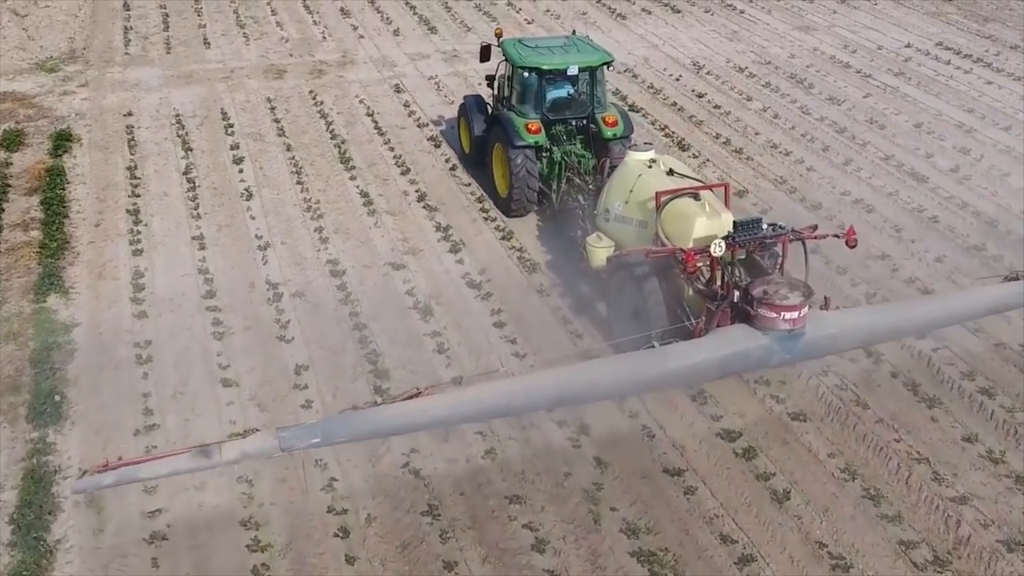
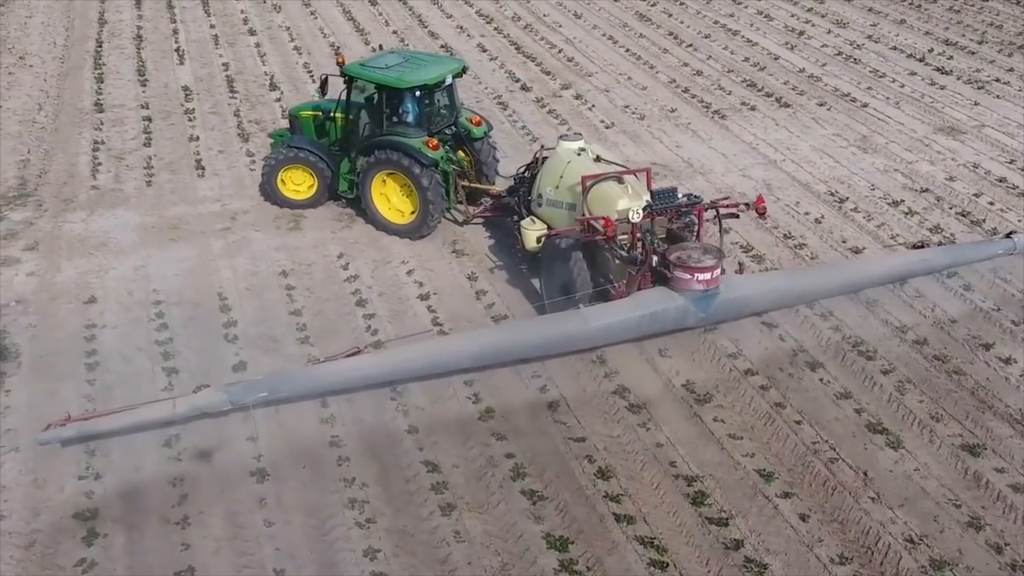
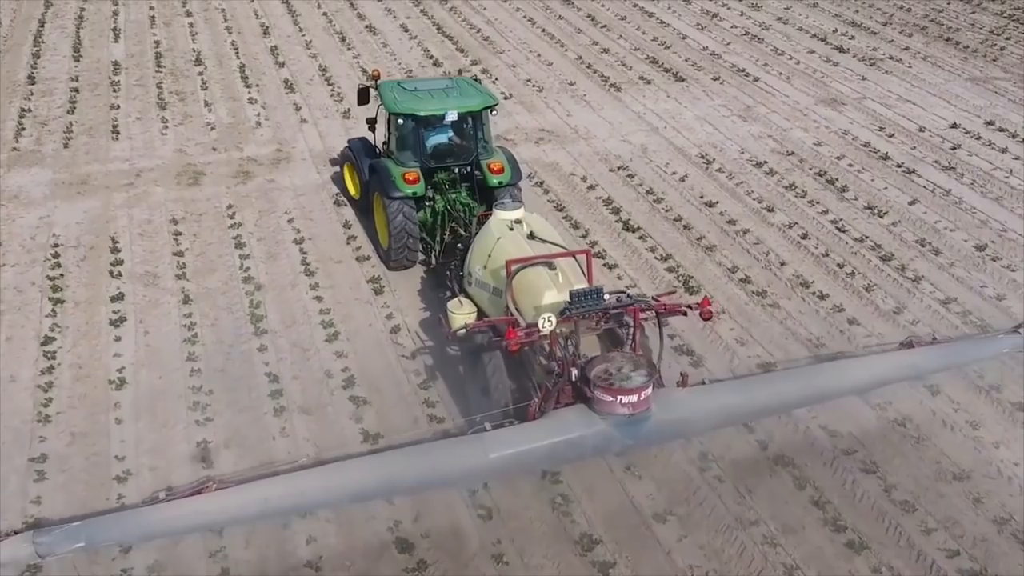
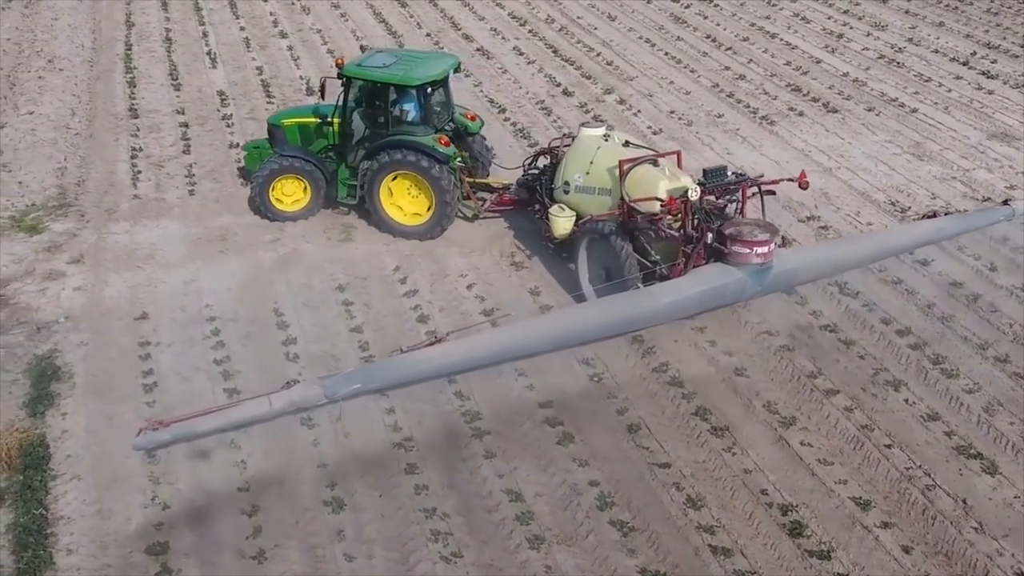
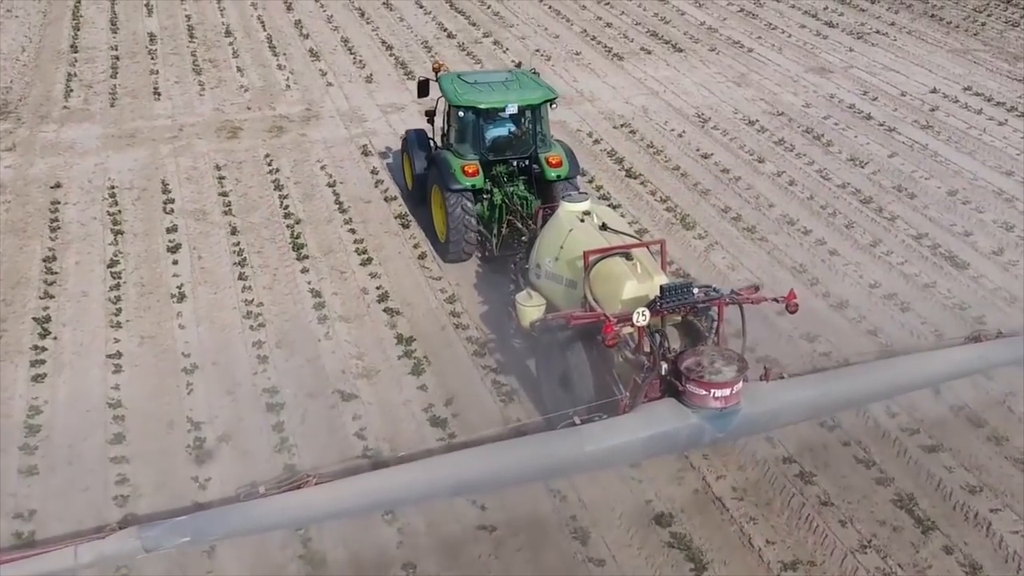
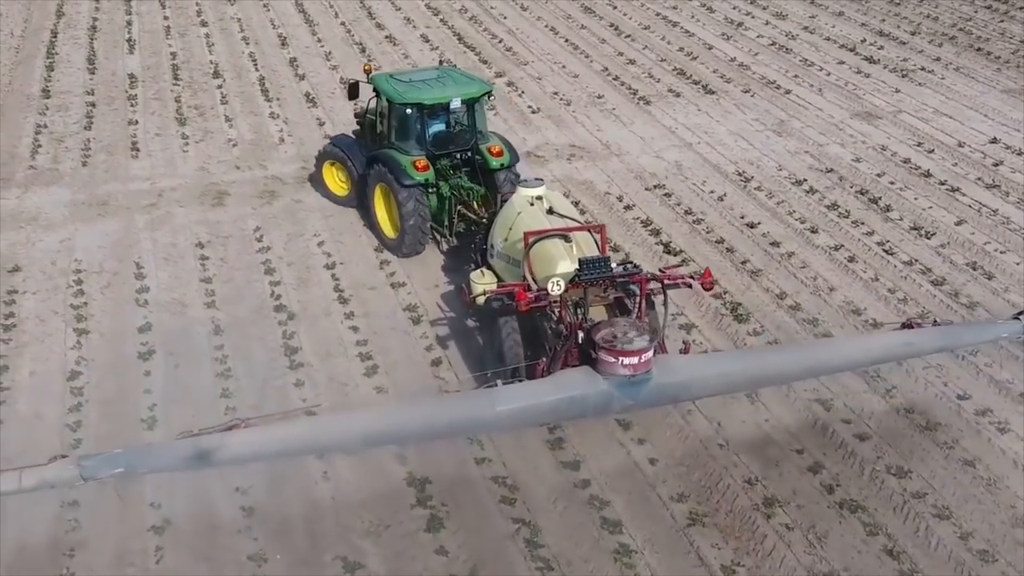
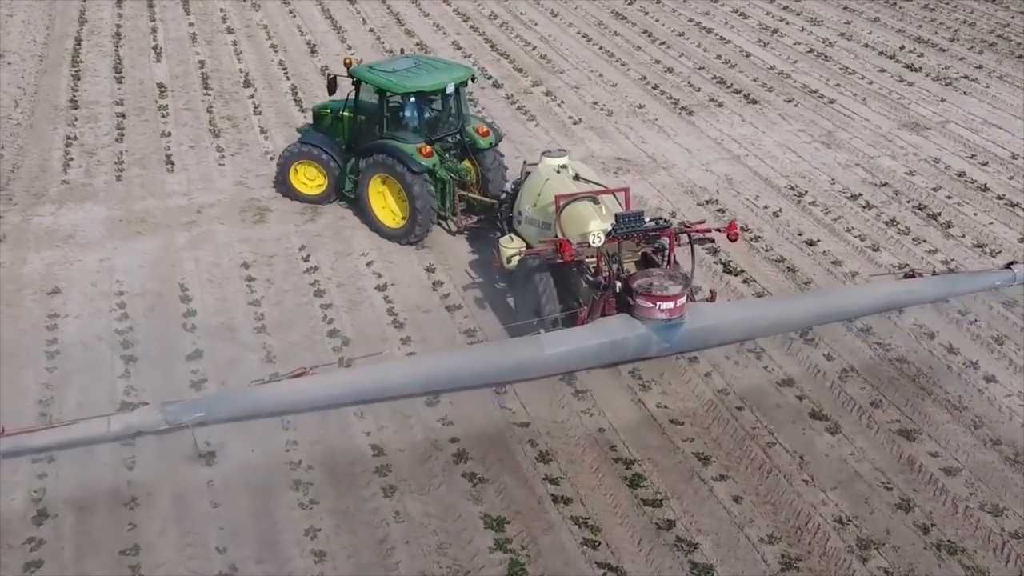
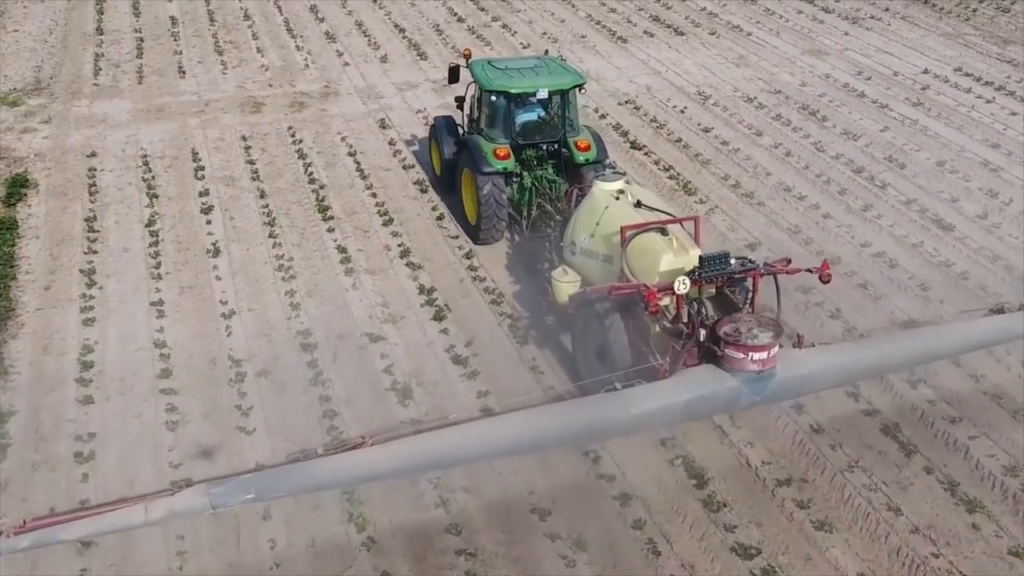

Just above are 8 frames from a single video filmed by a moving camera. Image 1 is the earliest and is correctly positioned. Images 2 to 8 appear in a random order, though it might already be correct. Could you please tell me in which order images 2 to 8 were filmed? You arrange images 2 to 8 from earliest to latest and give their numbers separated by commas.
8, 5, 3, 6, 7, 2, 4
